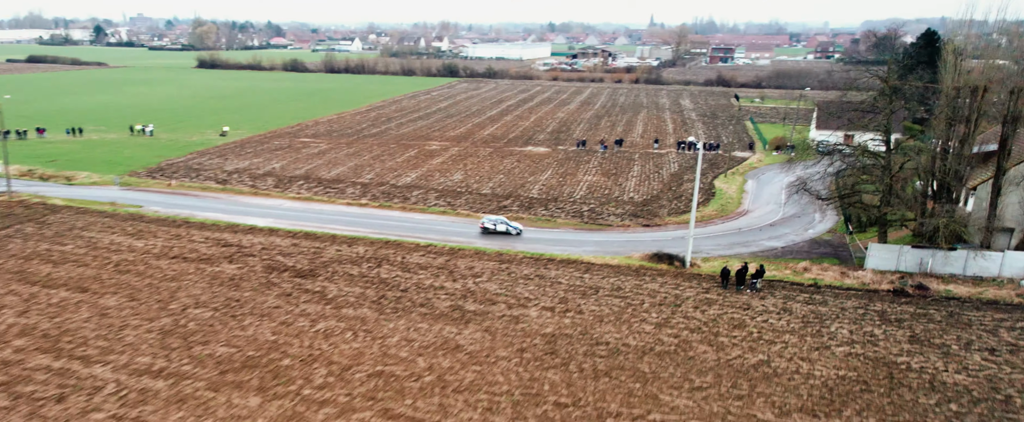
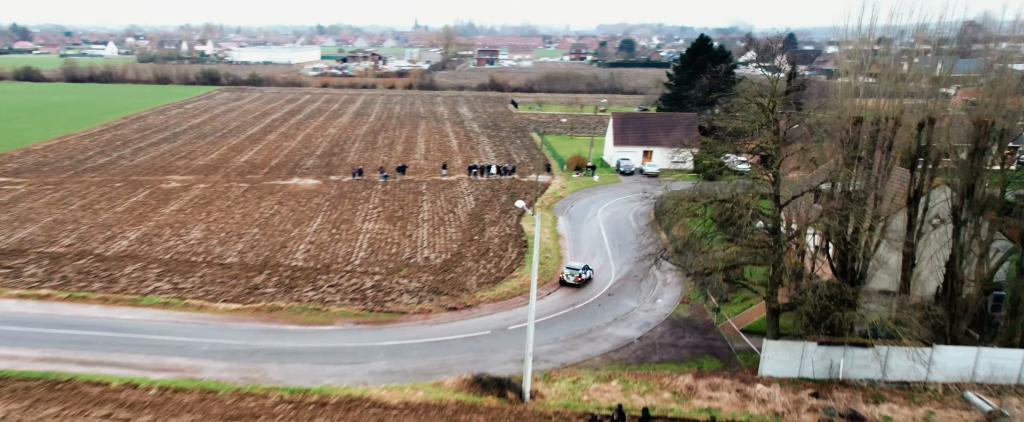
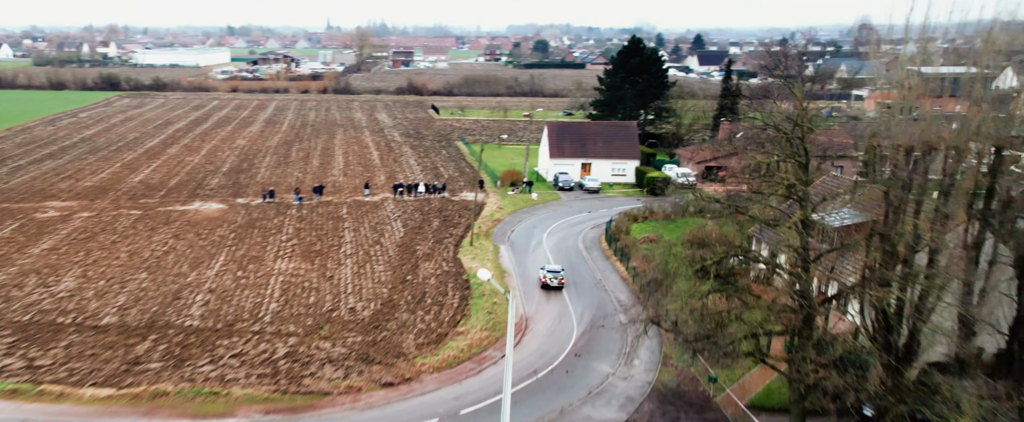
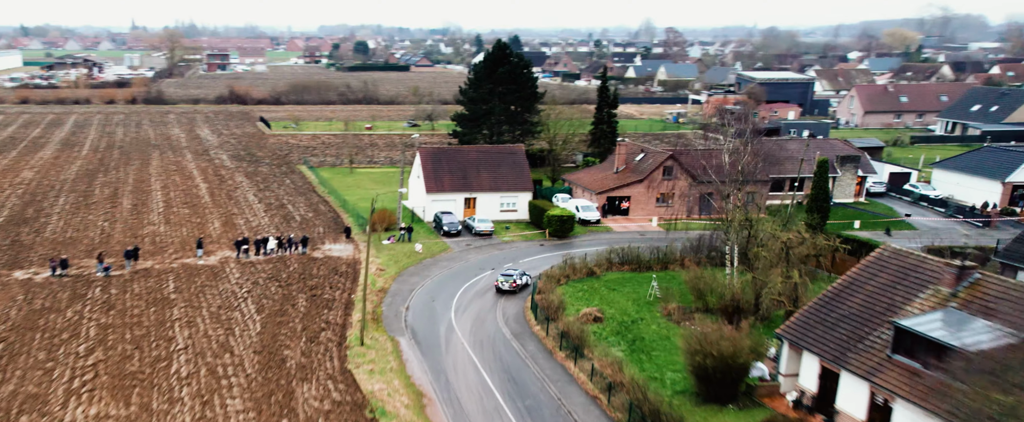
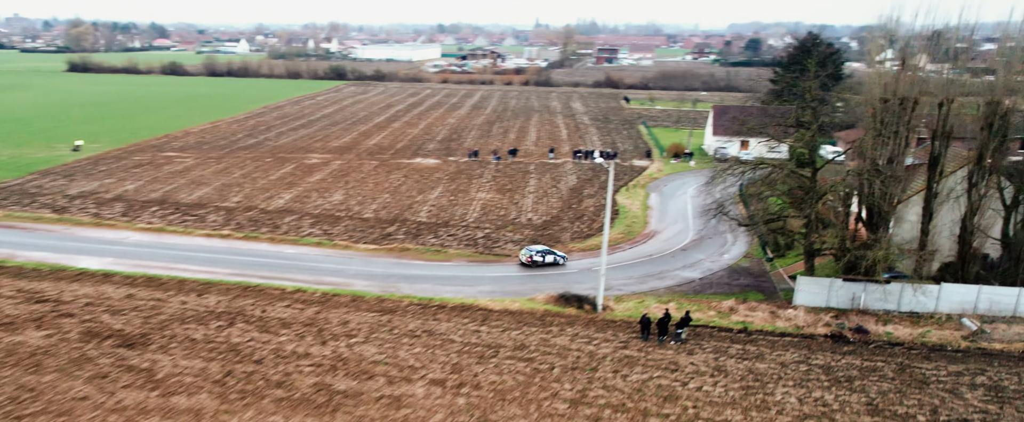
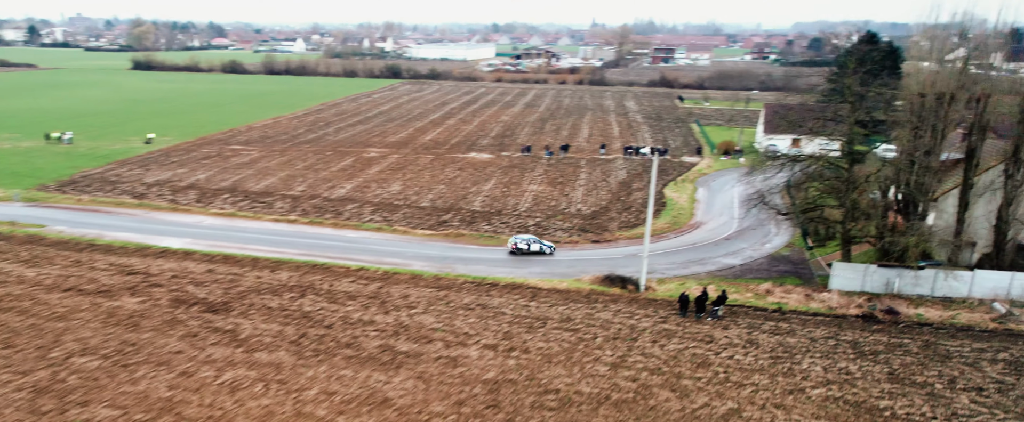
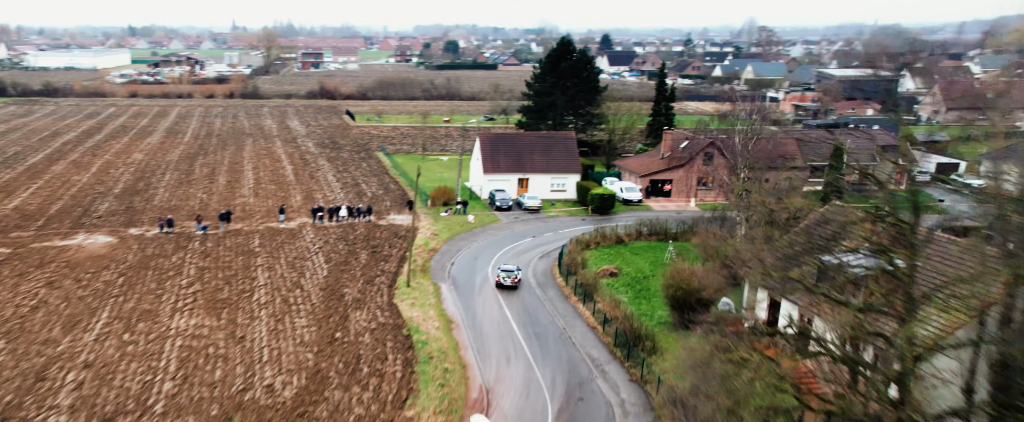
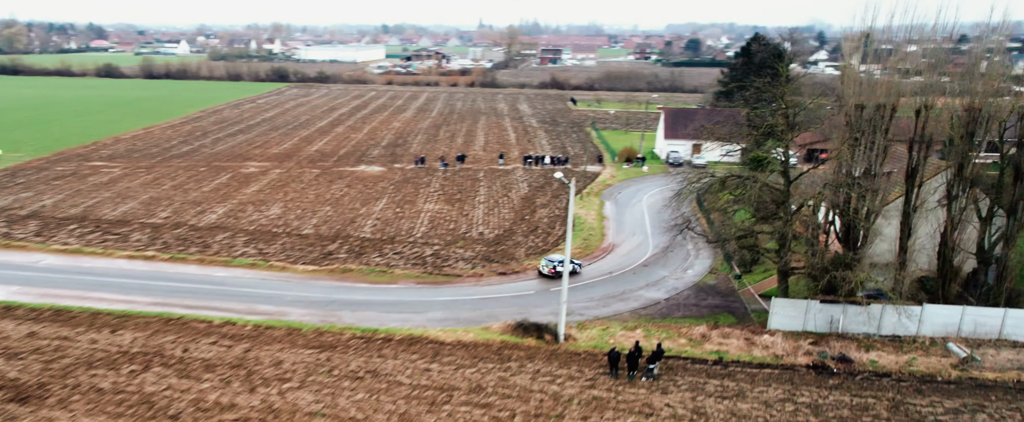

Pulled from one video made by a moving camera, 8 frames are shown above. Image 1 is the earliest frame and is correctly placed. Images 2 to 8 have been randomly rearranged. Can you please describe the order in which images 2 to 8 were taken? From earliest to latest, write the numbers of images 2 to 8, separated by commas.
6, 5, 8, 2, 3, 7, 4
